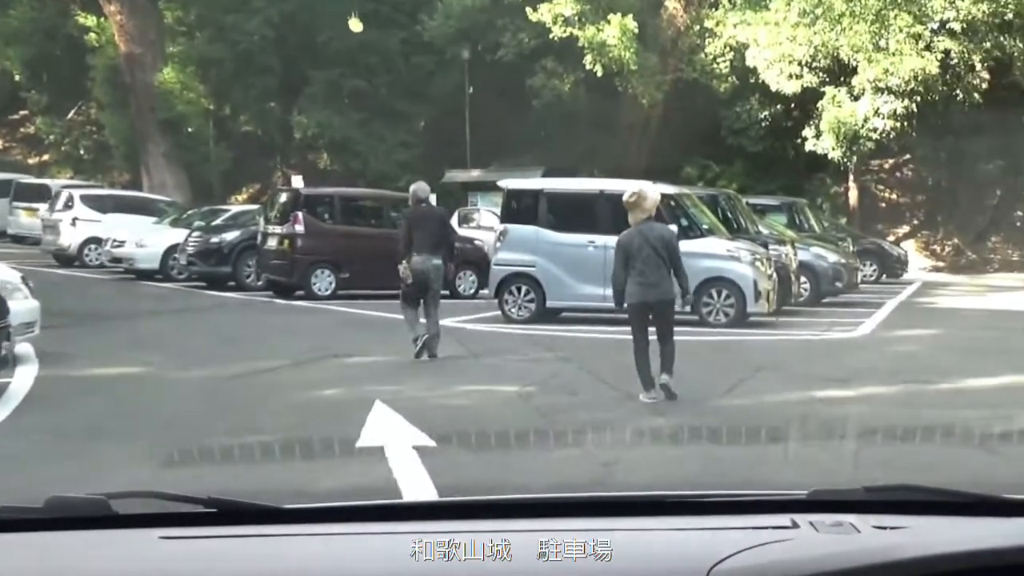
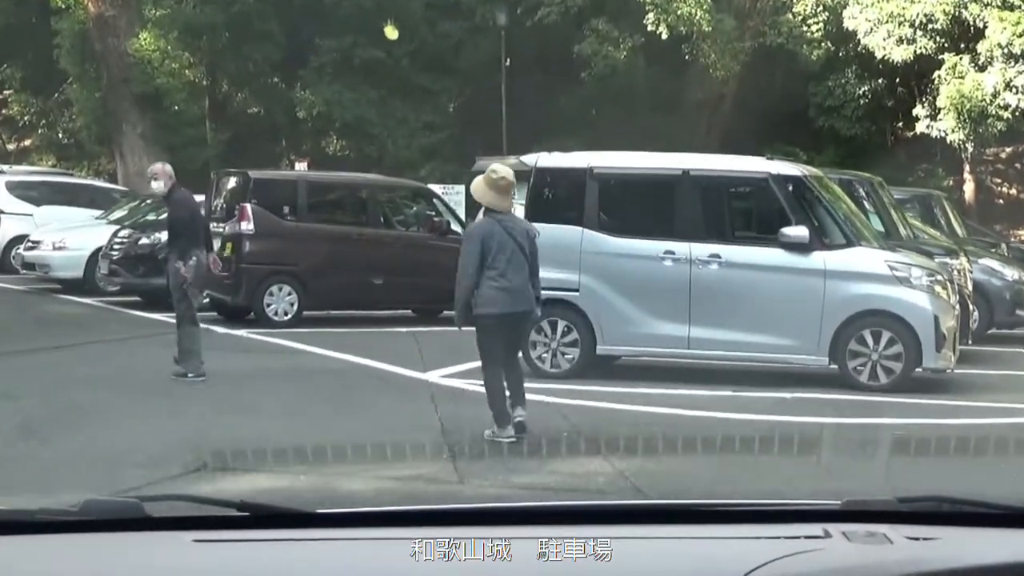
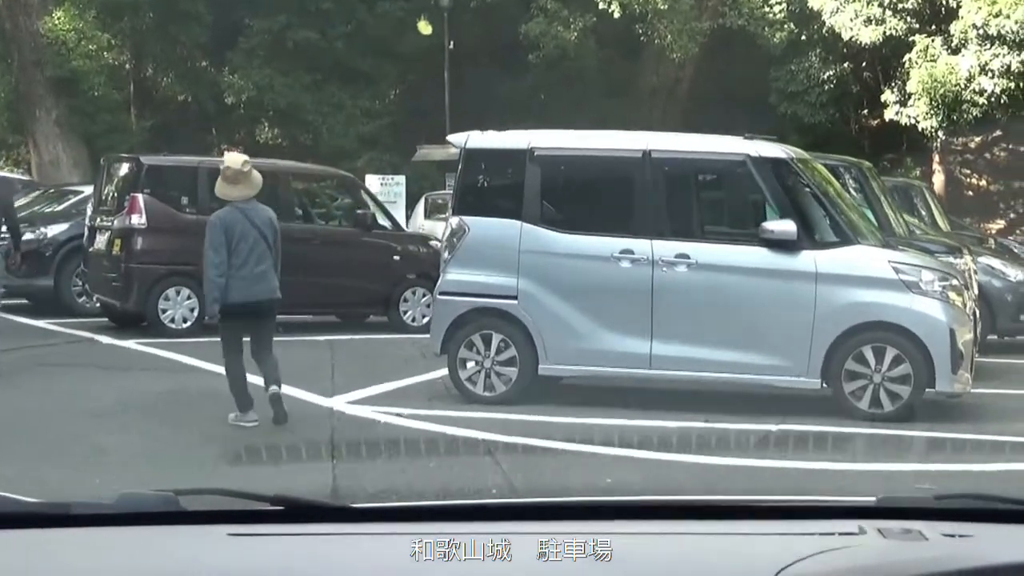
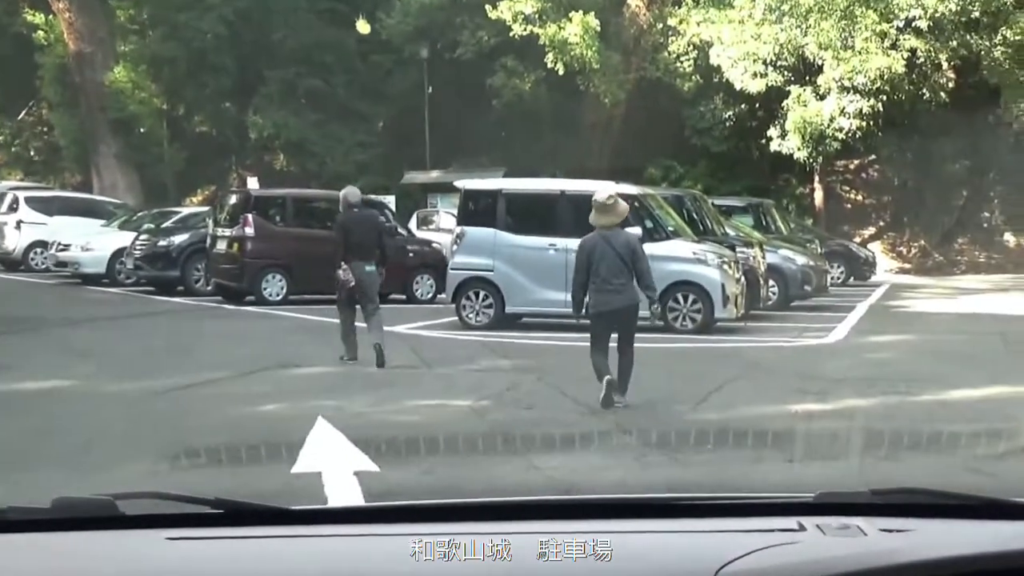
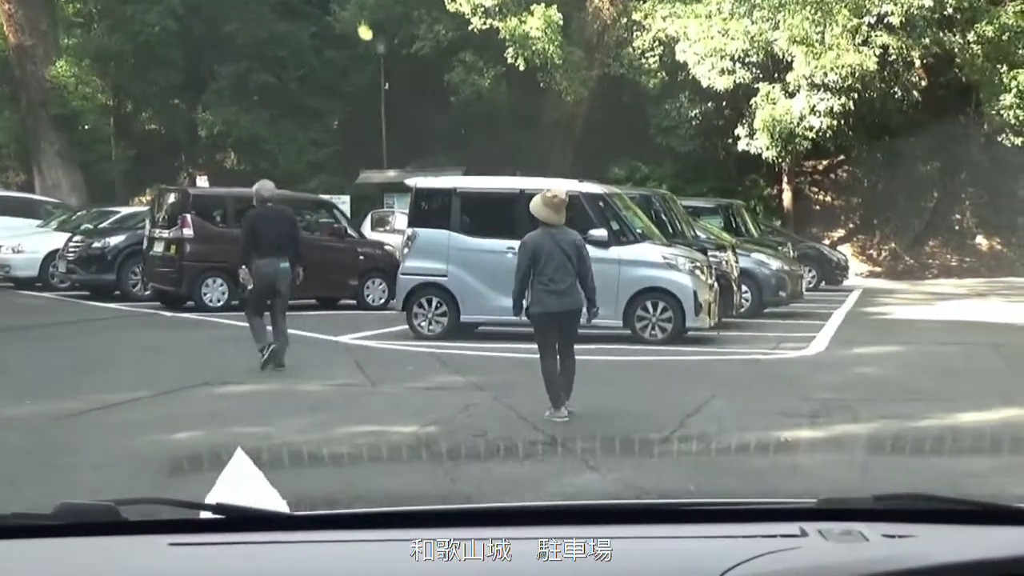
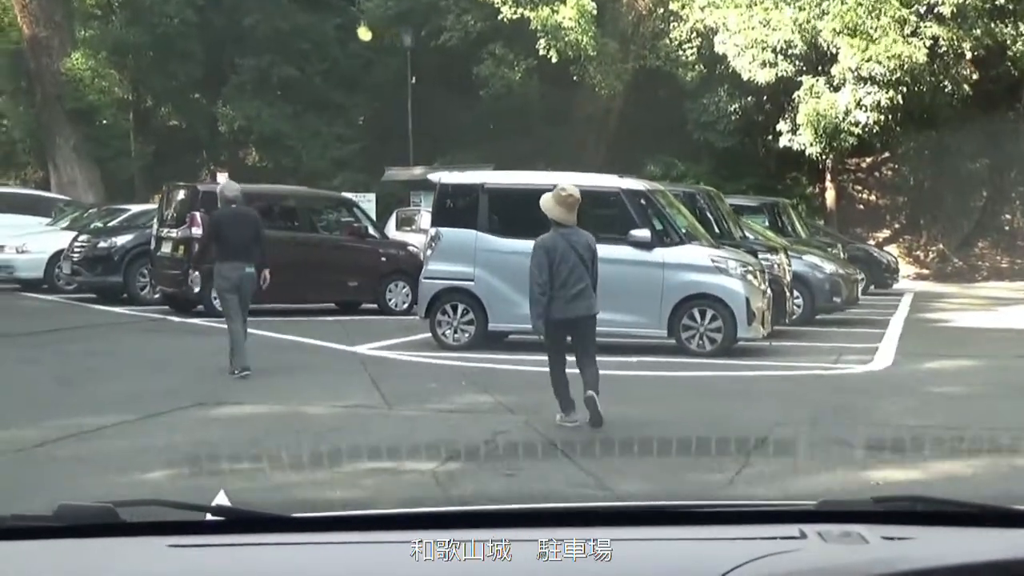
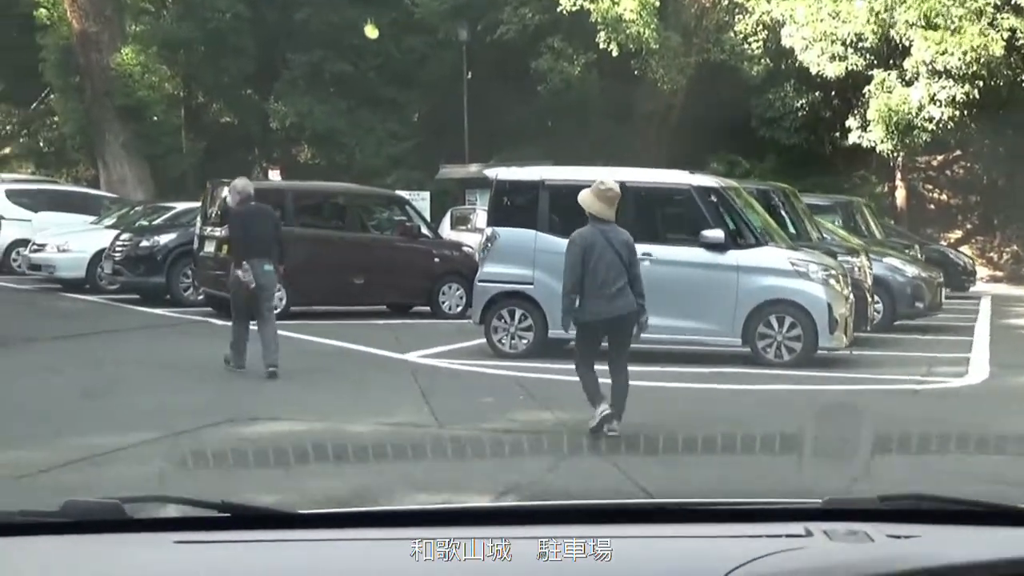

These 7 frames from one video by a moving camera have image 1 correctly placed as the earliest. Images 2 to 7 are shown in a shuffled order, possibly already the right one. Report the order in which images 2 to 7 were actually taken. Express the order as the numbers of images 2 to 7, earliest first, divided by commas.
4, 5, 6, 7, 2, 3
